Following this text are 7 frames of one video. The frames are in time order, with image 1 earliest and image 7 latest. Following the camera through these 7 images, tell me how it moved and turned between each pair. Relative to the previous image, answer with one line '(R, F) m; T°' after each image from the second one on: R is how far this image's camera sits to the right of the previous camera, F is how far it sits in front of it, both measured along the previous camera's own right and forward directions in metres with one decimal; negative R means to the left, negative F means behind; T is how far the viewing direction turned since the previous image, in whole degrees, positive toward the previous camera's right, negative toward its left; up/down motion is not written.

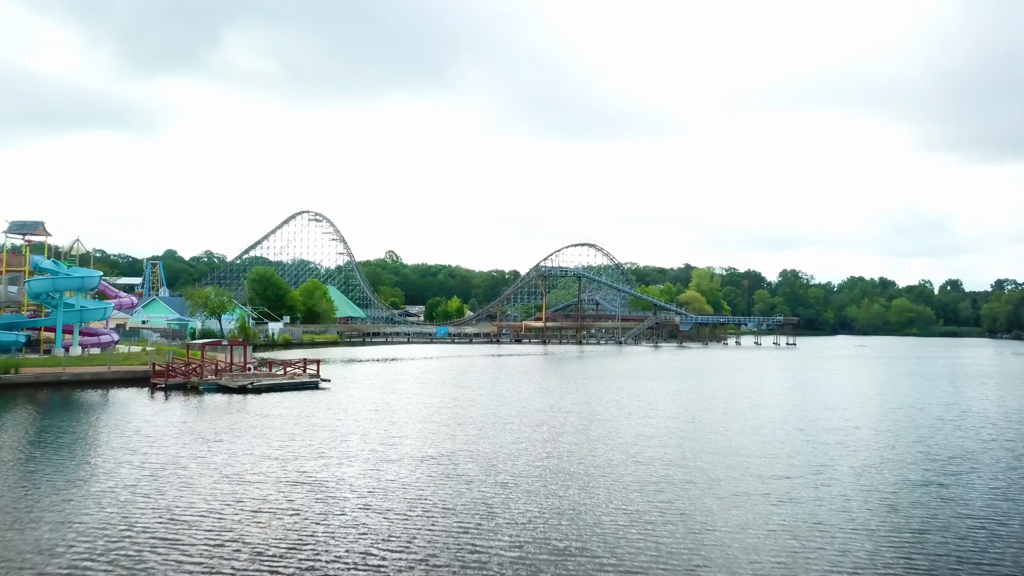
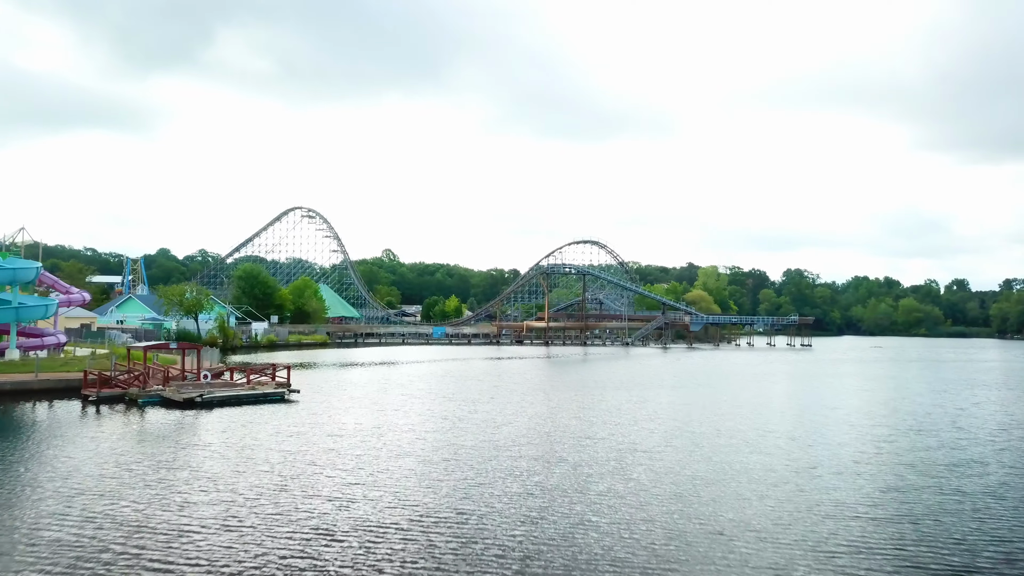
(-0.1, +3.1) m; 0°
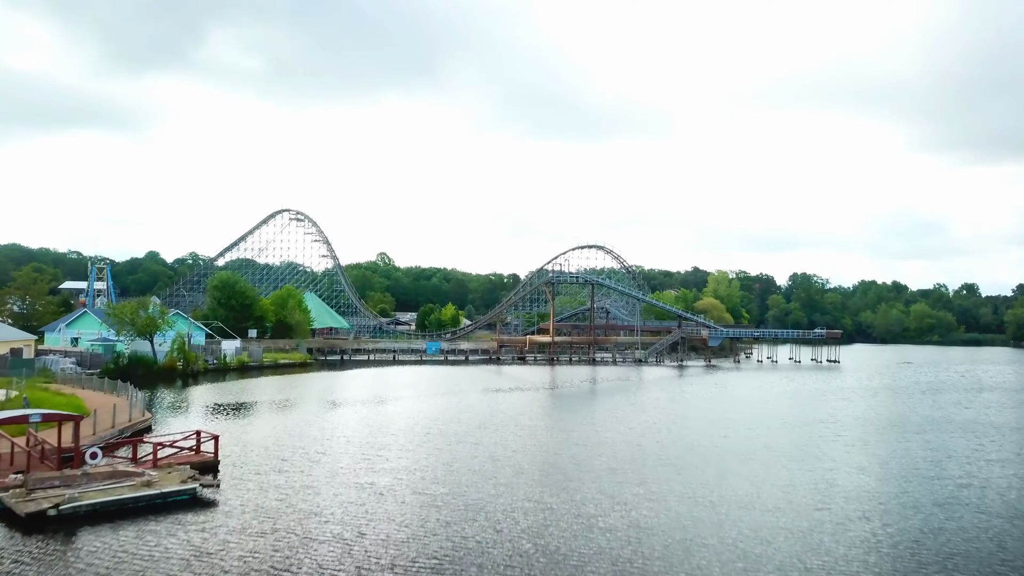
(-0.3, +4.9) m; 0°
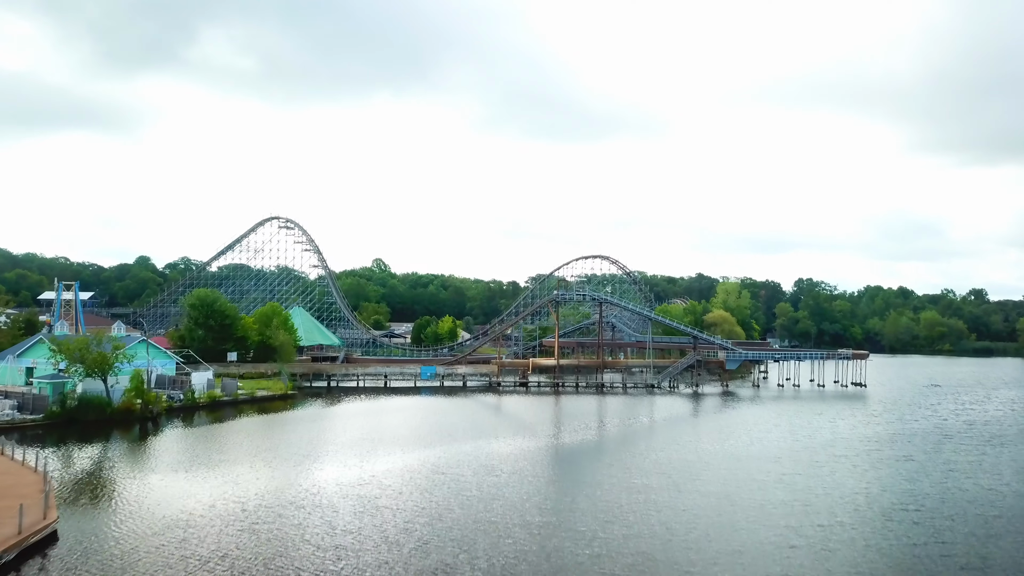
(-0.2, +3.9) m; 0°
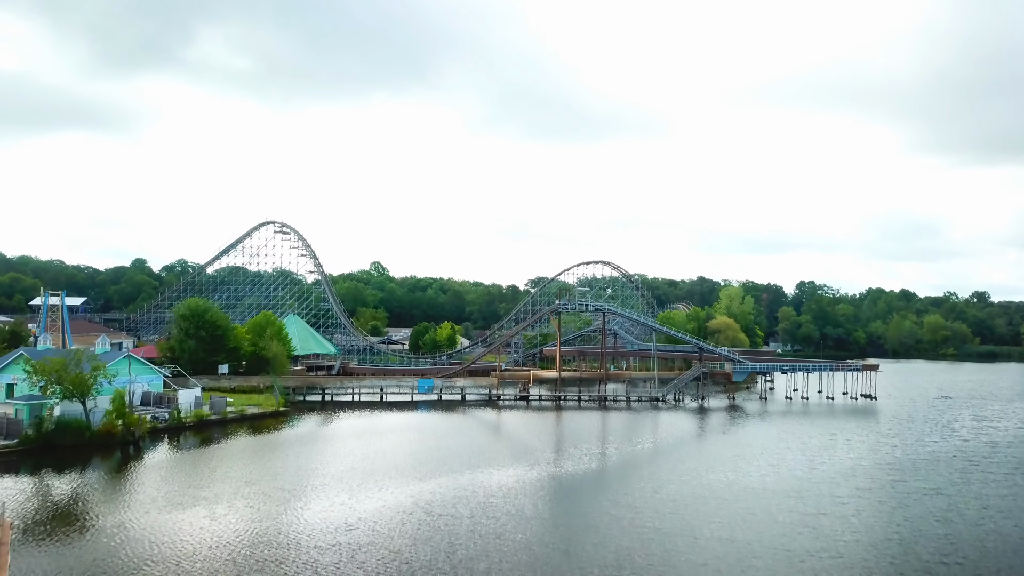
(0.0, +1.4) m; 0°
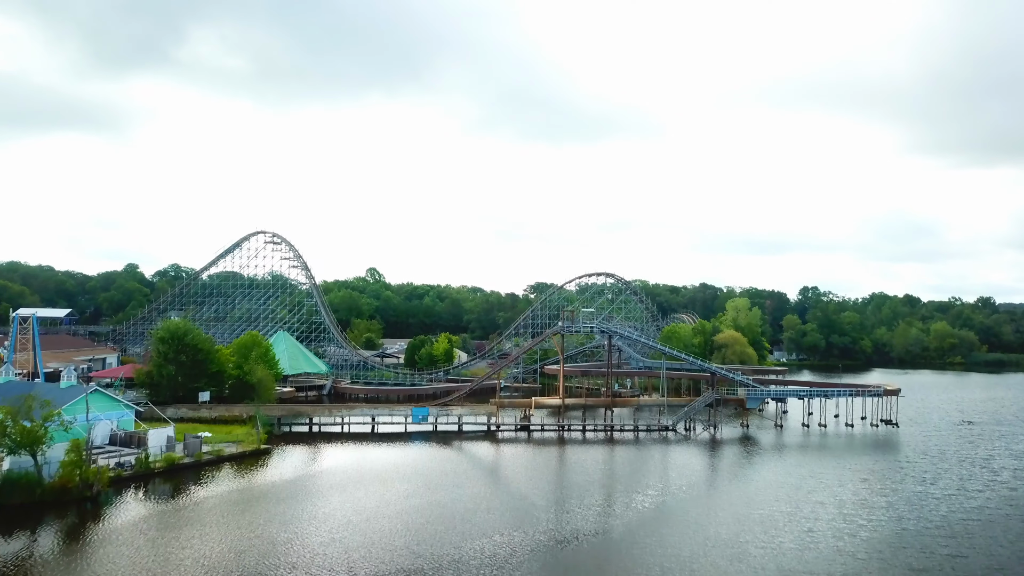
(-0.1, +2.8) m; 0°
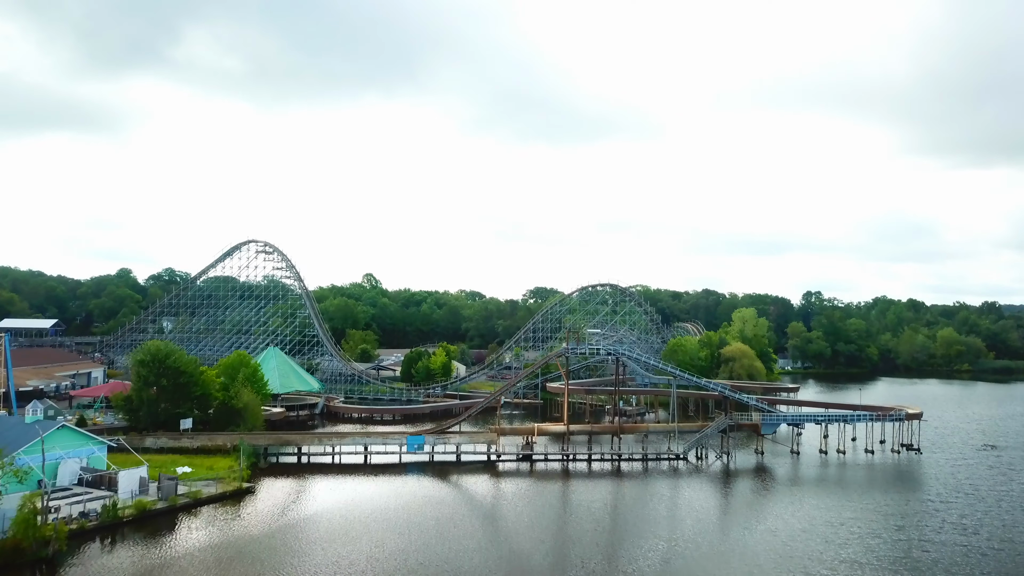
(-0.1, +2.4) m; 0°
